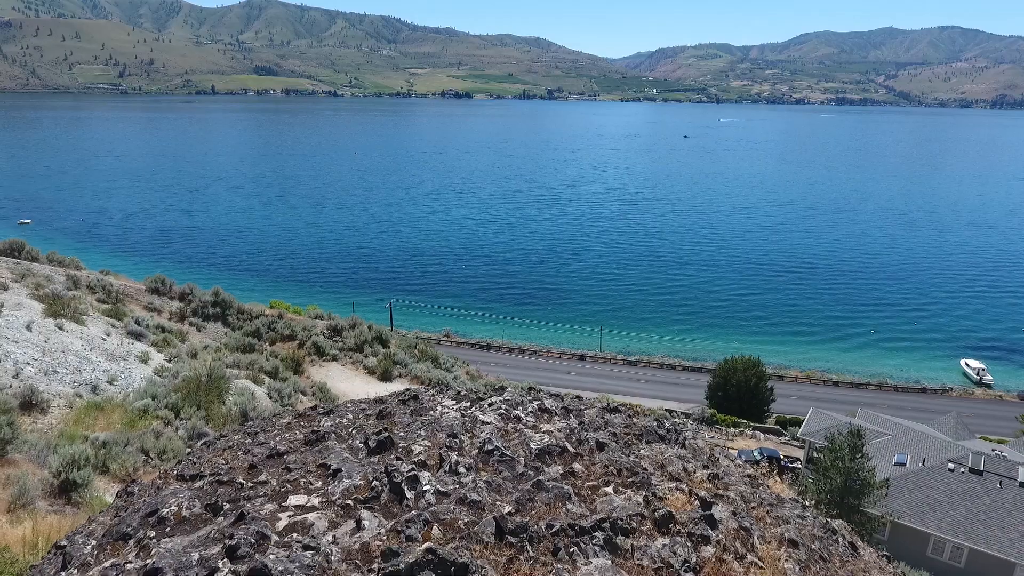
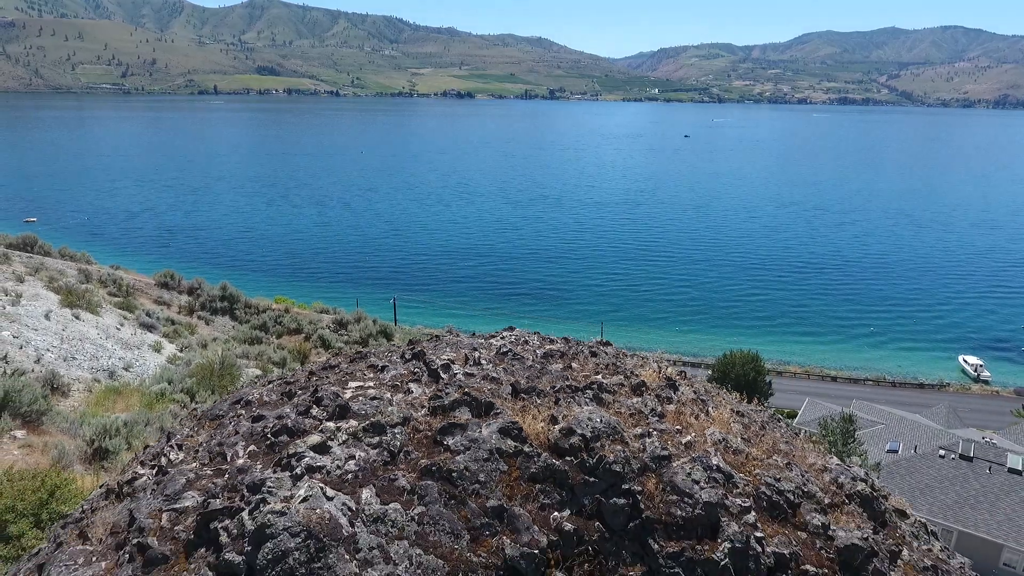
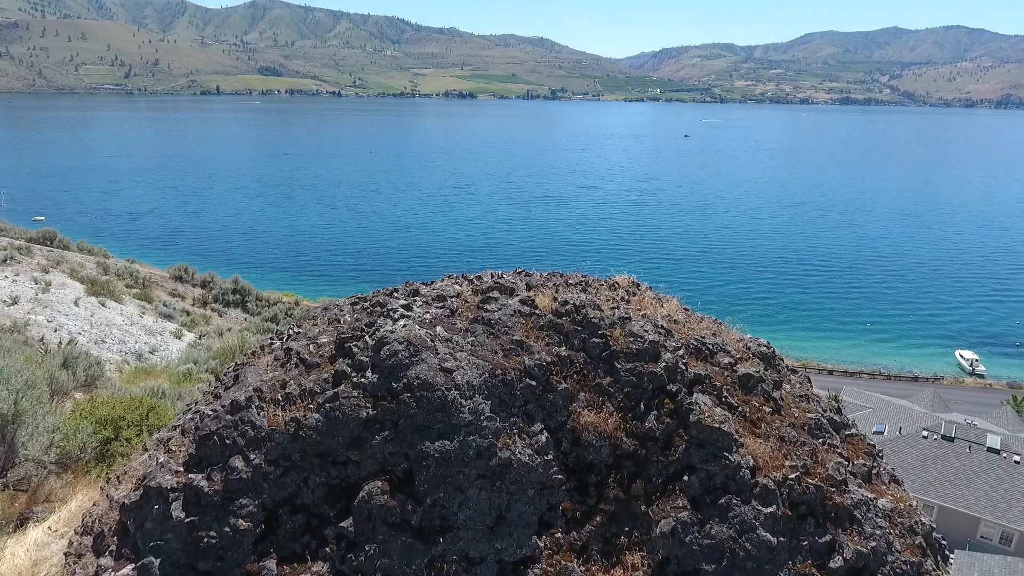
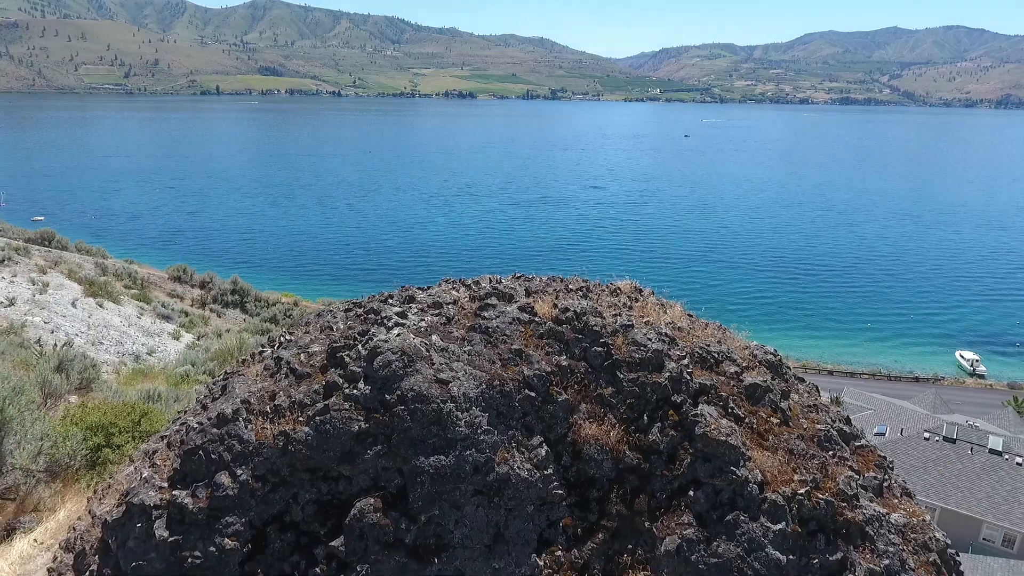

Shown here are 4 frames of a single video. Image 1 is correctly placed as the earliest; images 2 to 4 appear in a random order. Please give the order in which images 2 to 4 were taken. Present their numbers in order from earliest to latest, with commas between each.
2, 4, 3
